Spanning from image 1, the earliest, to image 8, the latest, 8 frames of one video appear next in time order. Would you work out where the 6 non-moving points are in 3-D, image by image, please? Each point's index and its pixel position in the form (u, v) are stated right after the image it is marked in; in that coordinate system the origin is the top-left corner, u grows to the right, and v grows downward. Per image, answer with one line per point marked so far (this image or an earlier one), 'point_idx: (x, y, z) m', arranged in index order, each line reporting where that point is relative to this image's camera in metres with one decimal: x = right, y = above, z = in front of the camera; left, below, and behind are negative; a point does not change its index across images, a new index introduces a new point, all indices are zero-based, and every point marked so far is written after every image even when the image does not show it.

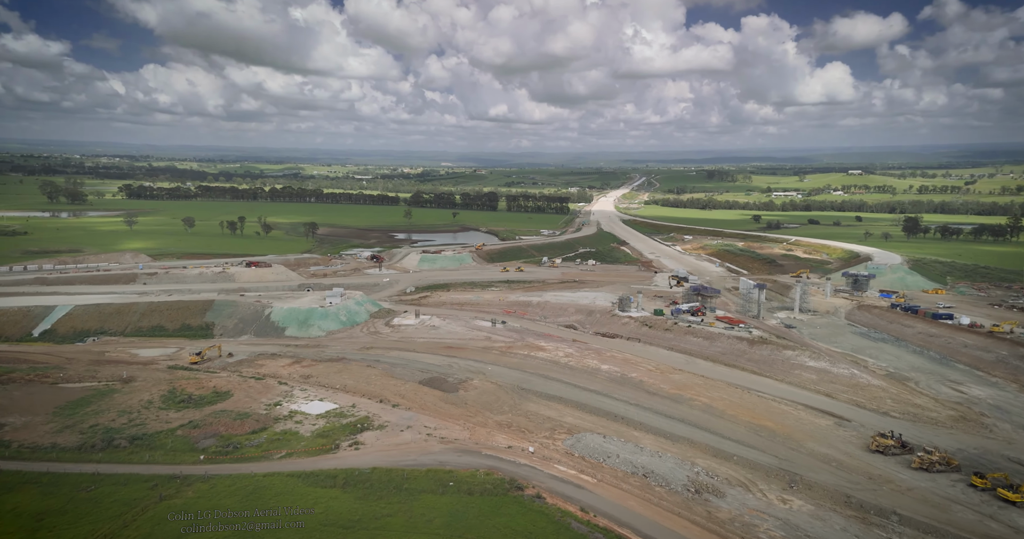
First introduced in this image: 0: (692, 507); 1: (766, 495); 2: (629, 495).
0: (+5.9, -7.5, +18.5) m
1: (+8.7, -7.6, +19.8) m
2: (+3.8, -7.1, +18.4) m
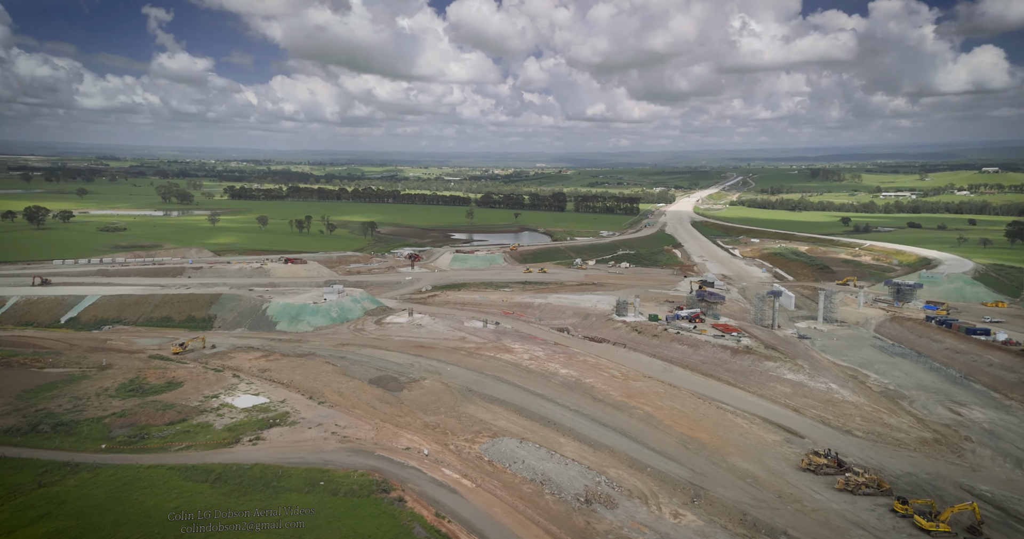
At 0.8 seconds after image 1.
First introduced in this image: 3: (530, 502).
0: (+2.0, -7.5, +17.2) m
1: (+4.9, -7.6, +18.3) m
2: (-0.1, -7.0, +17.4) m
3: (+0.8, -7.1, +17.7) m
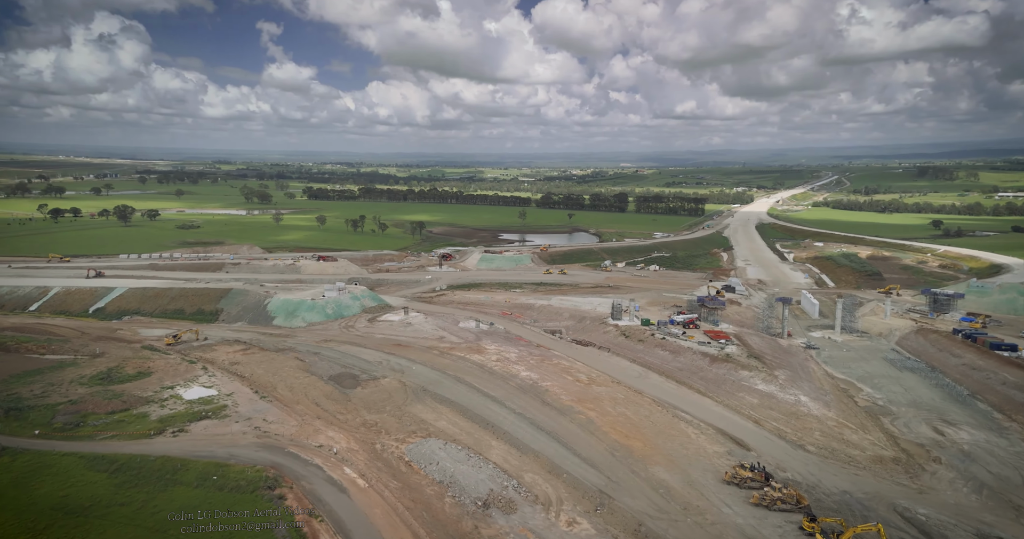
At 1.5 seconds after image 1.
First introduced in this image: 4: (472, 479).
0: (-1.5, -7.5, +16.8) m
1: (+1.5, -7.6, +17.6) m
2: (-3.5, -7.0, +17.1) m
3: (-2.6, -7.1, +17.3) m
4: (-1.2, -6.9, +19.4) m
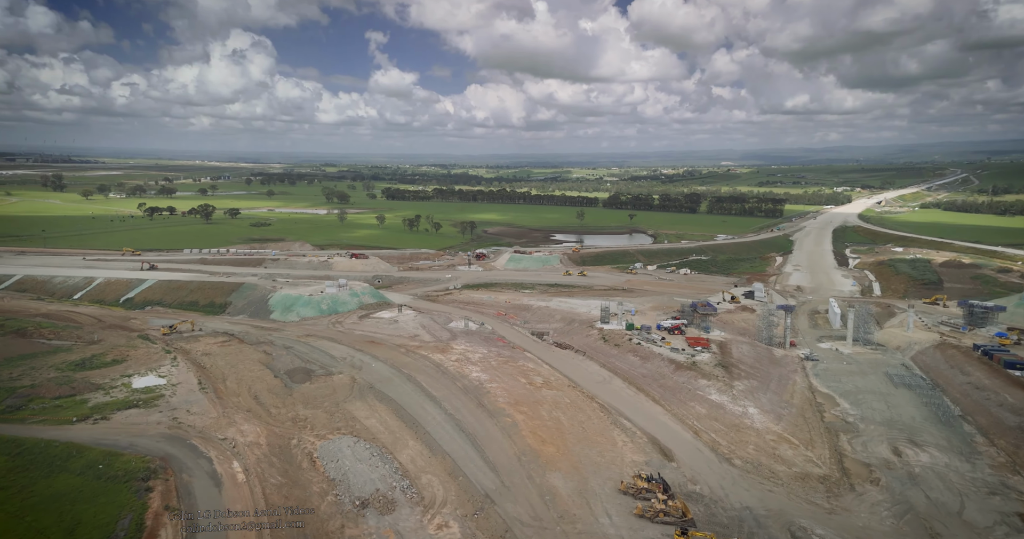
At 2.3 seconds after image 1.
0: (-5.5, -7.4, +16.8) m
1: (-2.5, -7.7, +17.3) m
2: (-7.5, -6.9, +17.3) m
3: (-6.6, -7.0, +17.4) m
4: (-5.0, -6.9, +19.4) m
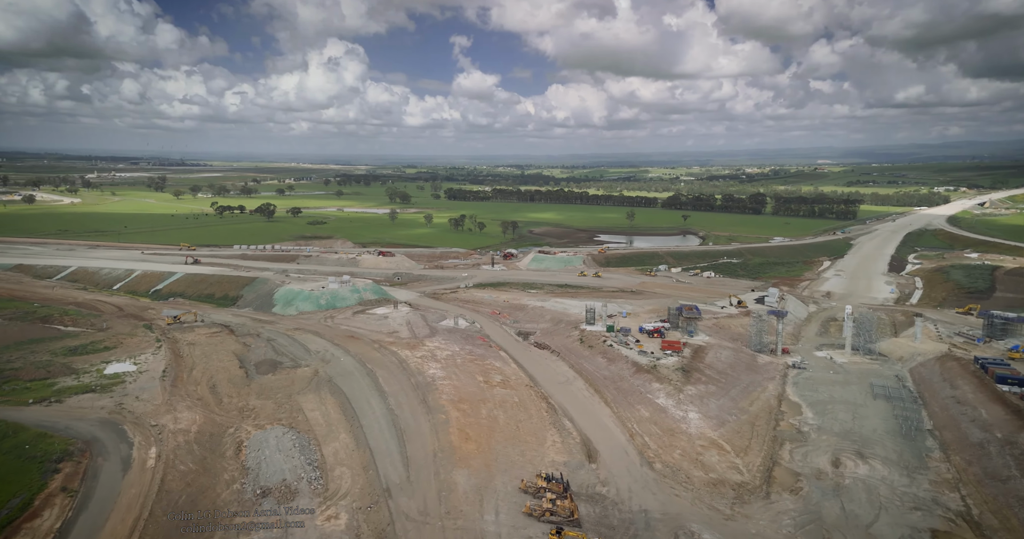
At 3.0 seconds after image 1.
0: (-9.1, -7.3, +17.7) m
1: (-6.0, -7.6, +18.0) m
2: (-11.0, -6.7, +18.4) m
3: (-10.1, -6.9, +18.5) m
4: (-8.4, -6.8, +20.3) m
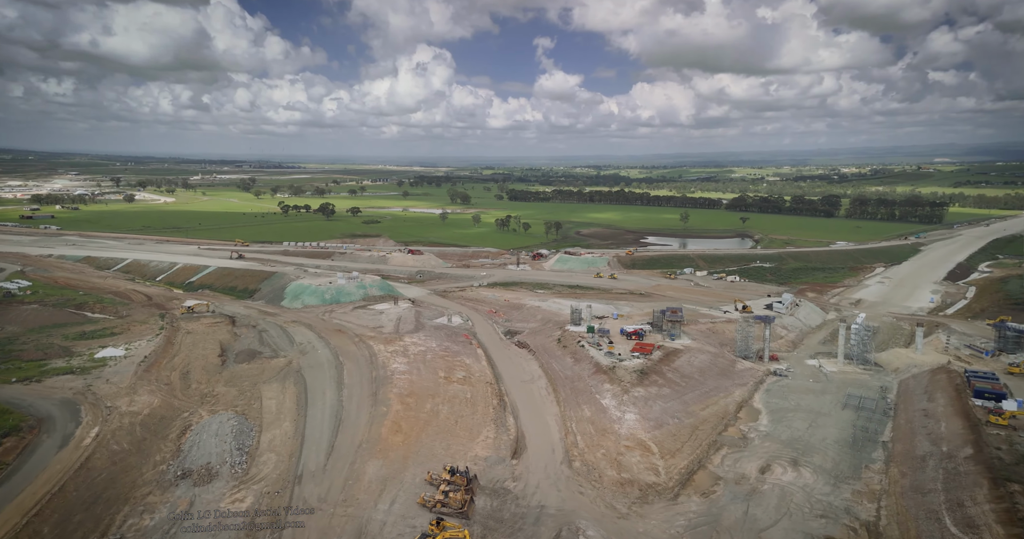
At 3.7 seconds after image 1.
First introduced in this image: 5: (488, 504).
0: (-12.5, -7.1, +19.4) m
1: (-9.4, -7.4, +19.5) m
2: (-14.4, -6.5, +20.2) m
3: (-13.5, -6.6, +20.2) m
4: (-11.6, -6.6, +21.9) m
5: (-0.8, -7.9, +19.3) m
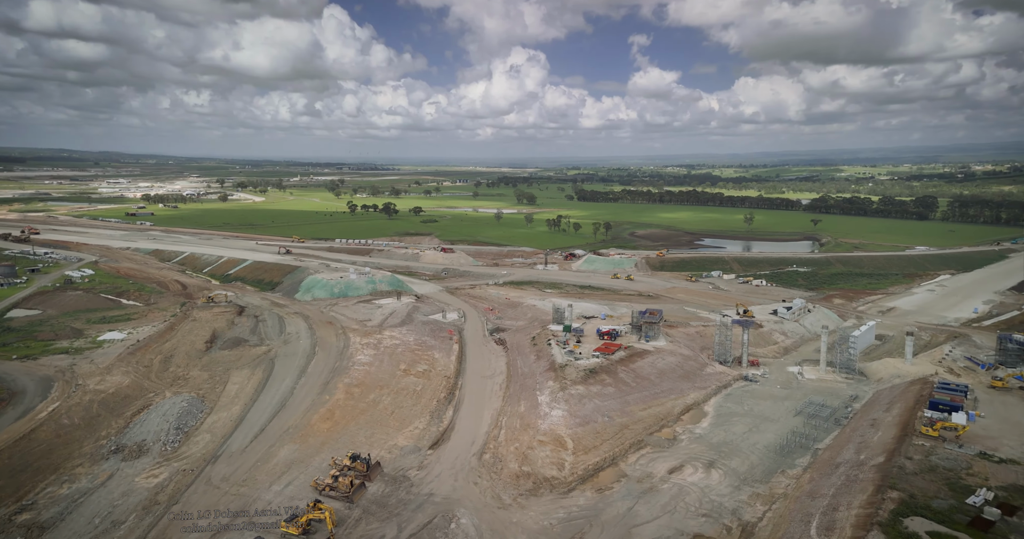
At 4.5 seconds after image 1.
0: (-16.3, -6.8, +22.1) m
1: (-13.3, -7.2, +21.9) m
2: (-18.1, -6.1, +23.1) m
3: (-17.2, -6.3, +23.0) m
4: (-15.2, -6.3, +24.5) m
5: (-4.7, -7.8, +20.9) m
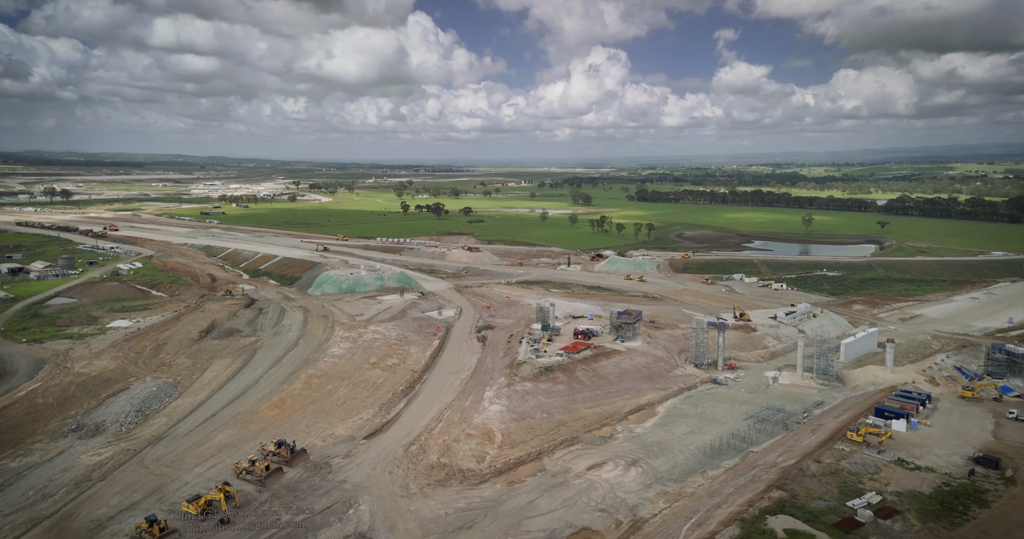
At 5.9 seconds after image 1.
0: (-19.6, -6.5, +25.0) m
1: (-16.6, -7.0, +24.5) m
2: (-21.3, -5.9, +26.0) m
3: (-20.4, -6.1, +25.9) m
4: (-18.3, -6.1, +27.2) m
5: (-8.1, -7.8, +22.9) m
